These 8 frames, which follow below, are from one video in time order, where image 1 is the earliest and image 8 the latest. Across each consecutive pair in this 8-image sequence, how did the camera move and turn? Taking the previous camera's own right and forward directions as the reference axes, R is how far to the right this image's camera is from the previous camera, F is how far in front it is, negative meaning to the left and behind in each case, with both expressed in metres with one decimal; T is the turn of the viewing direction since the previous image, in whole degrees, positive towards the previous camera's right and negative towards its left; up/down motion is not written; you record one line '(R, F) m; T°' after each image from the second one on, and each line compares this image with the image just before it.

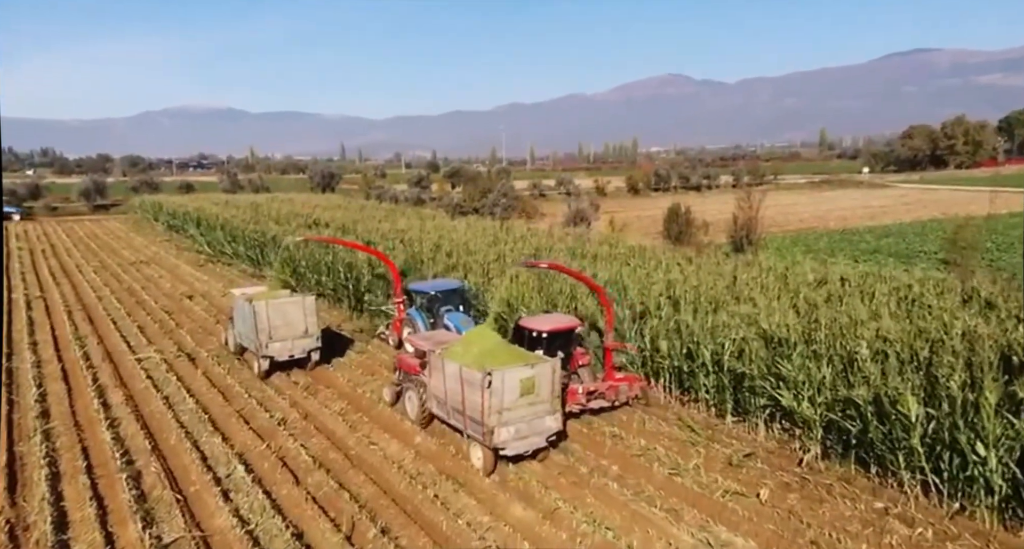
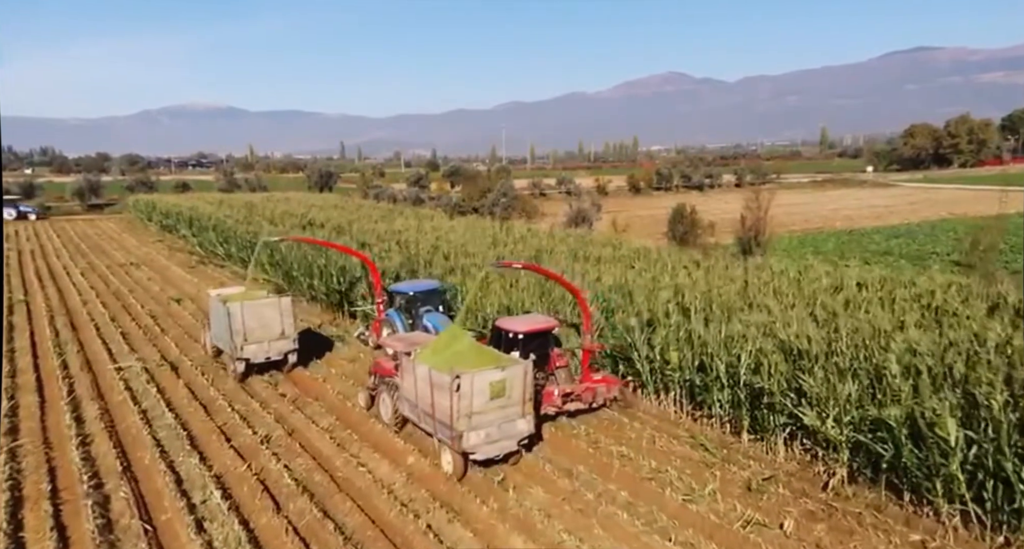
(0.0, +0.6) m; 0°
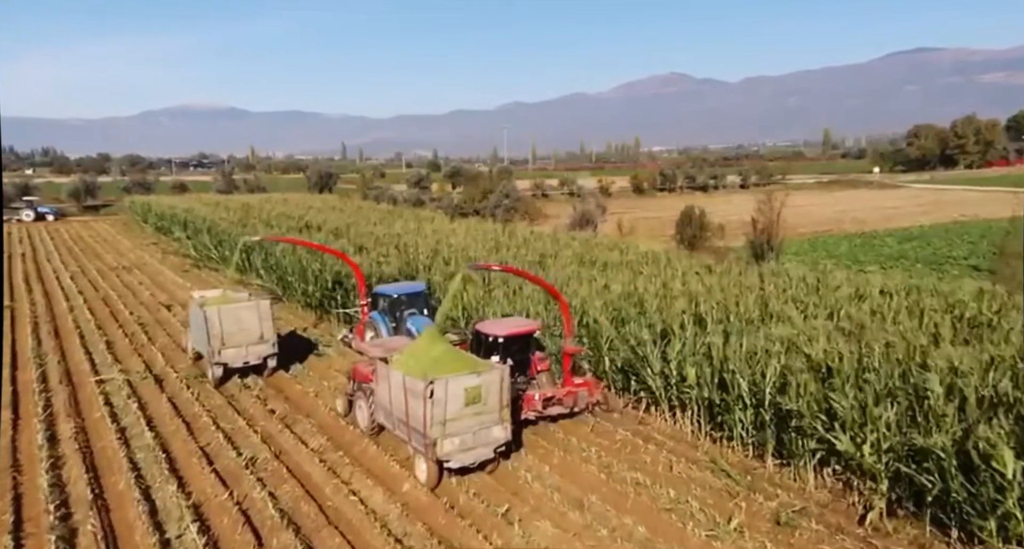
(0.0, +0.6) m; 0°
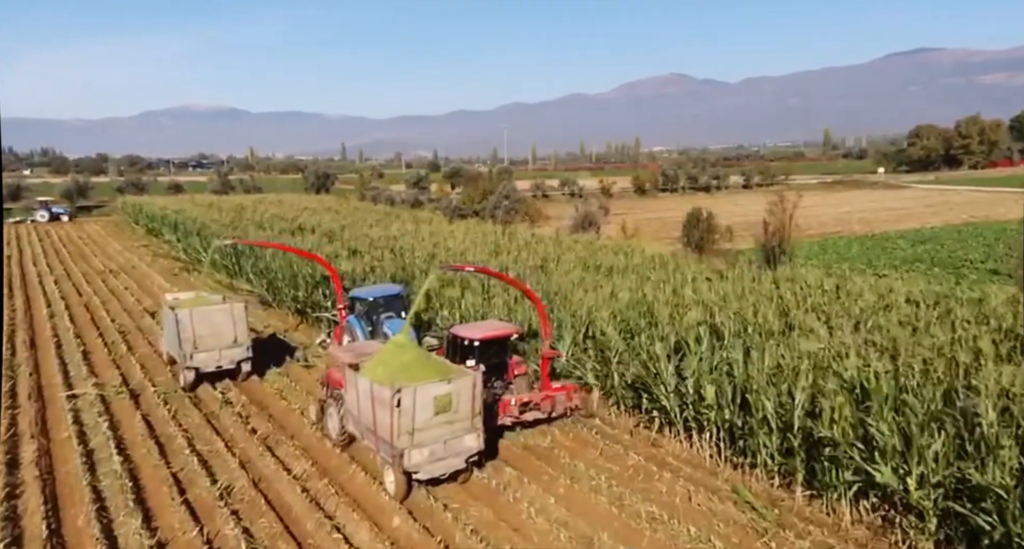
(0.0, +0.7) m; 0°
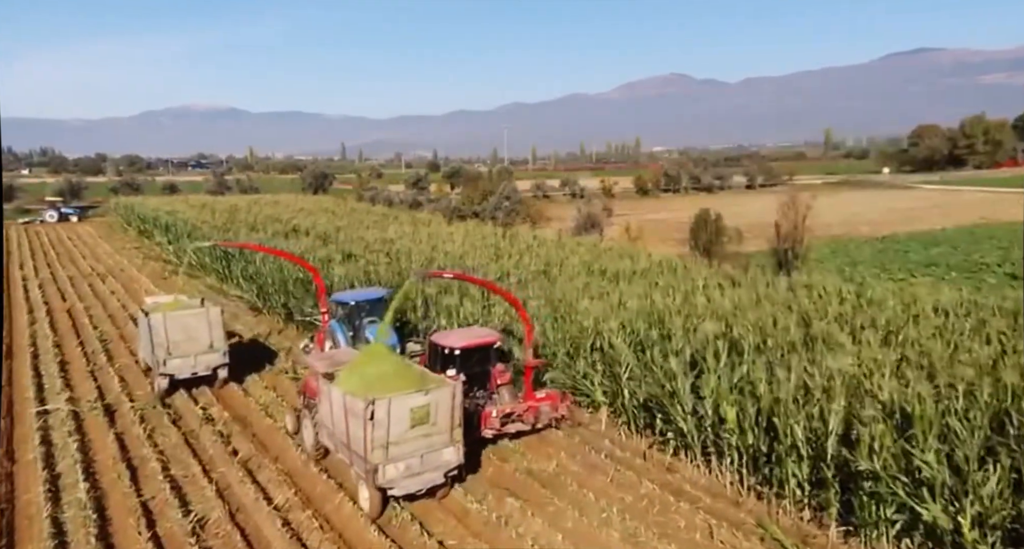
(0.0, +0.7) m; 0°
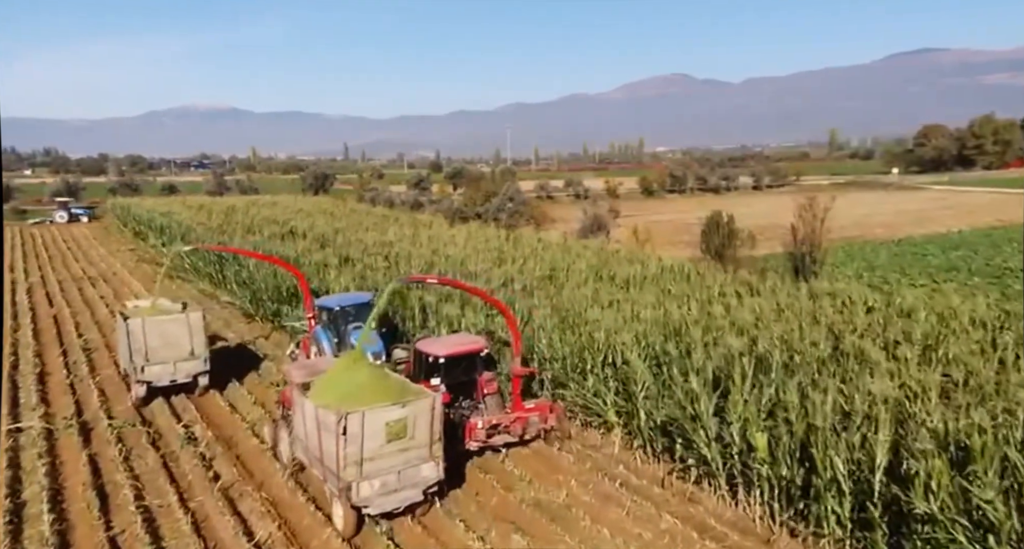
(0.0, +0.7) m; 0°
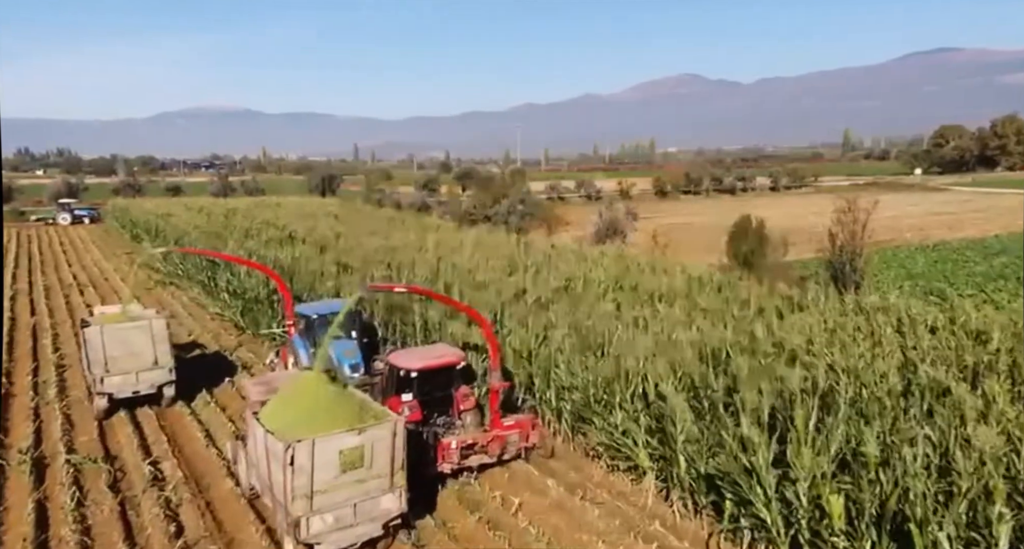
(0.0, +1.2) m; -1°
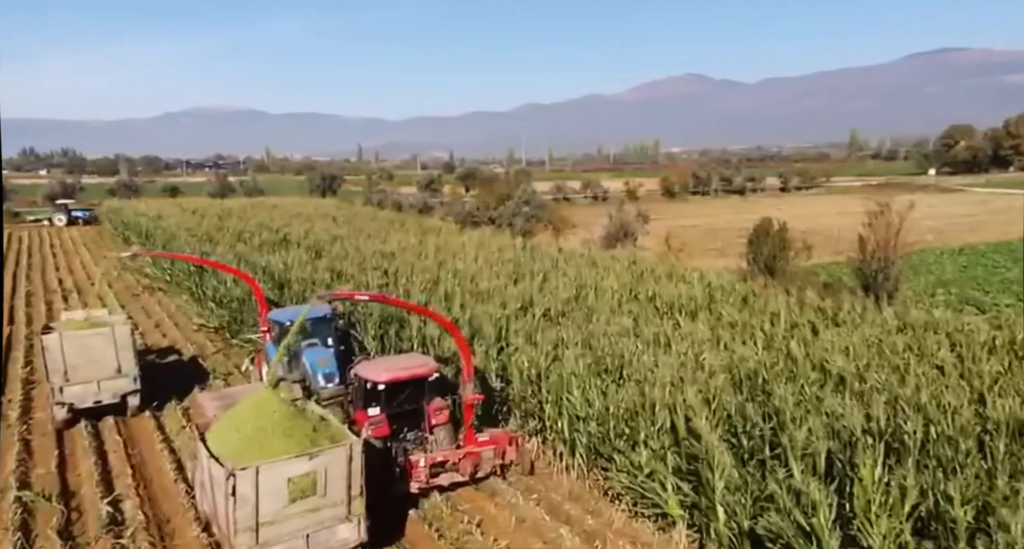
(0.0, +0.9) m; 0°
